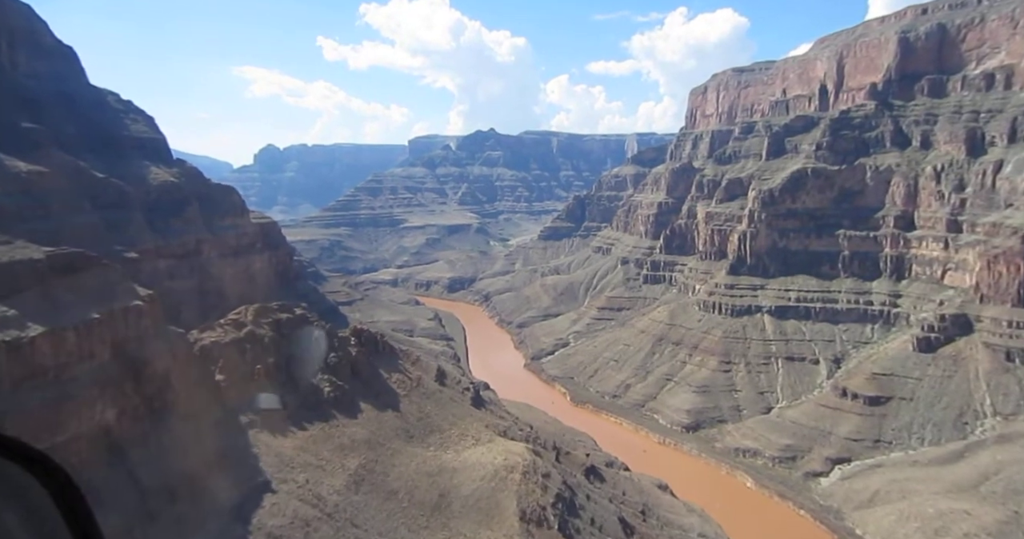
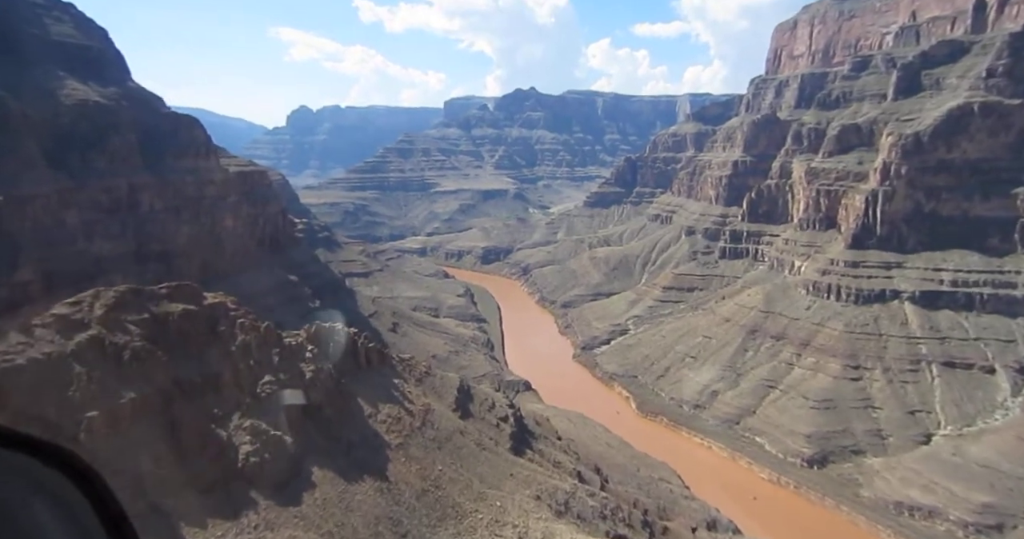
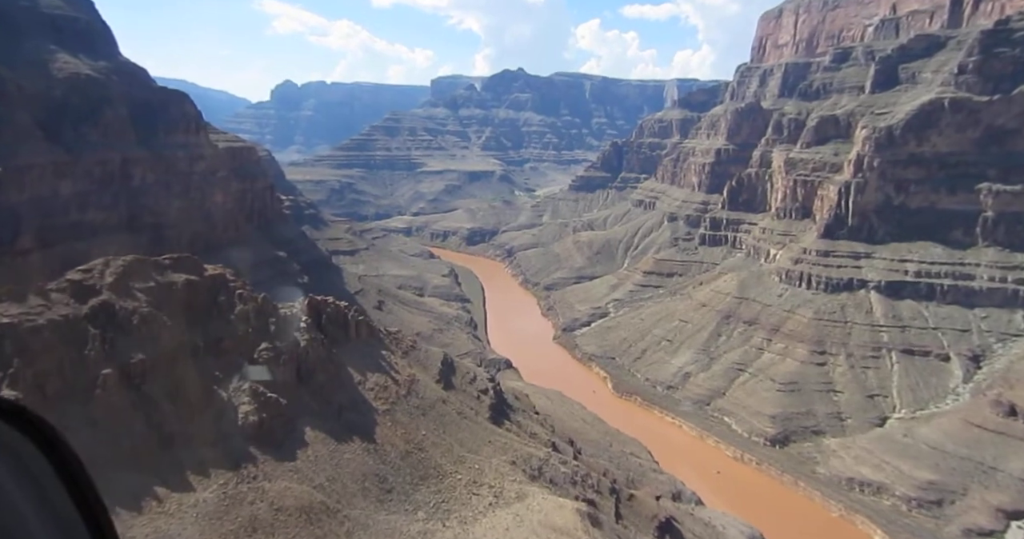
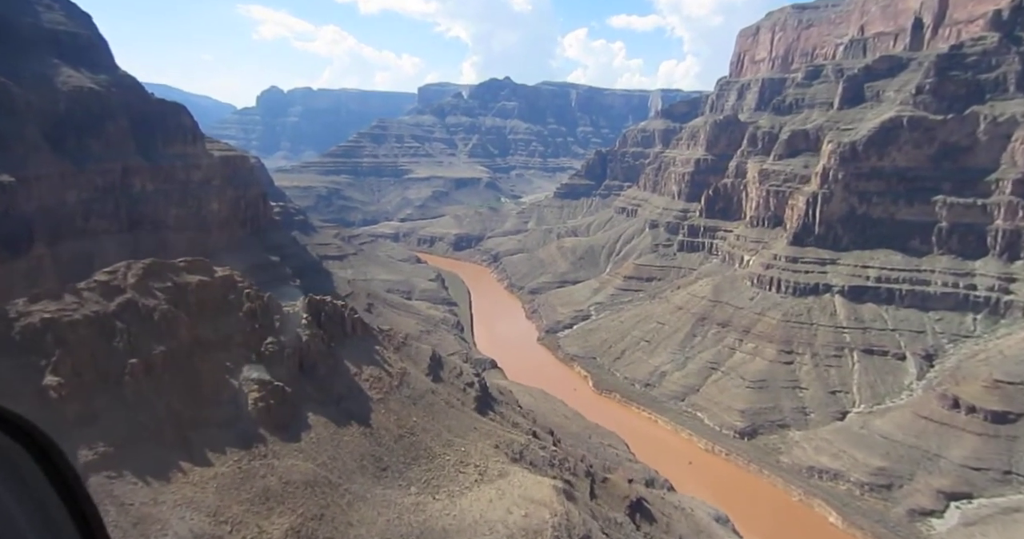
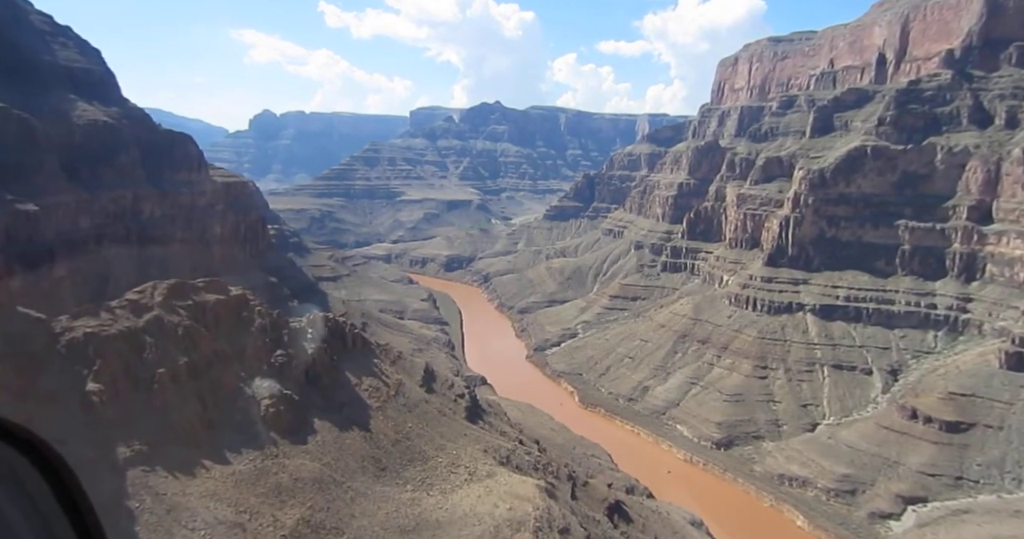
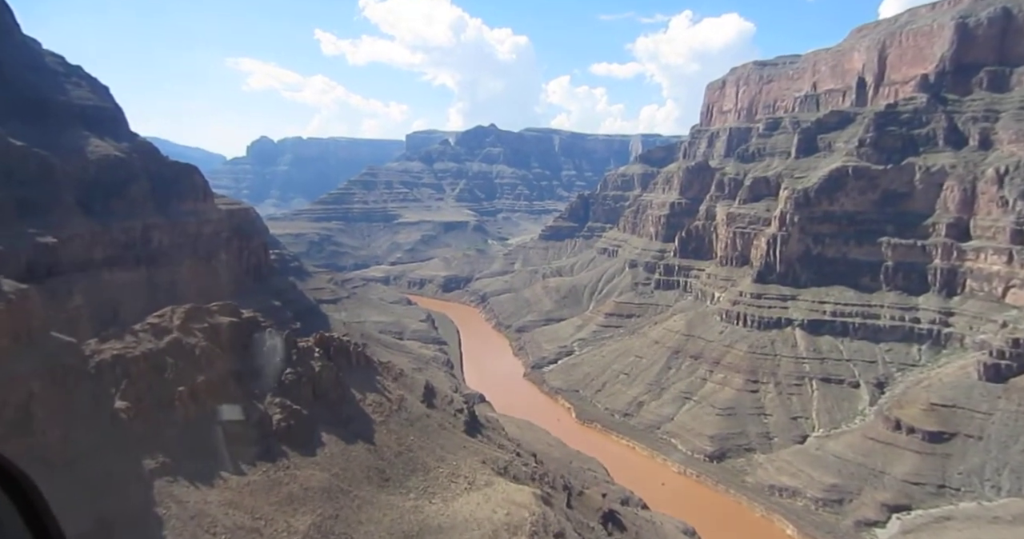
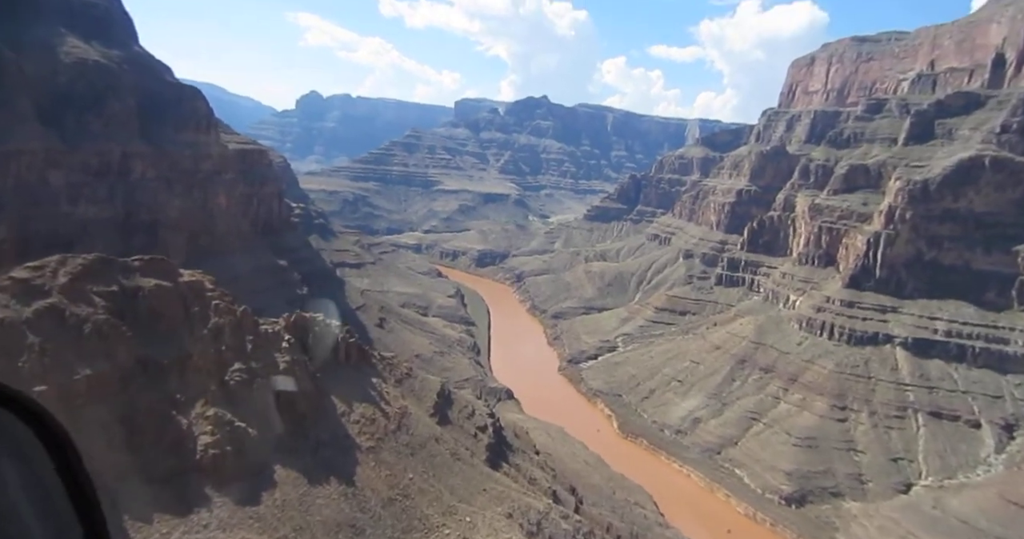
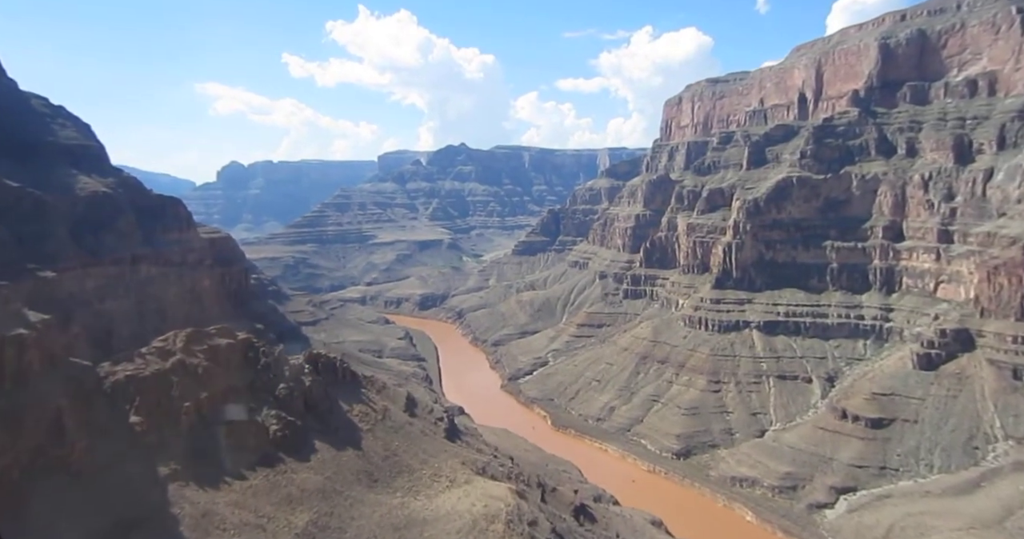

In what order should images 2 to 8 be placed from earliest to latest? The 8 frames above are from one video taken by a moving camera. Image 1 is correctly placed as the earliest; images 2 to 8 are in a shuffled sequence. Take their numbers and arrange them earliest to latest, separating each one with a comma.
8, 6, 5, 4, 3, 2, 7
